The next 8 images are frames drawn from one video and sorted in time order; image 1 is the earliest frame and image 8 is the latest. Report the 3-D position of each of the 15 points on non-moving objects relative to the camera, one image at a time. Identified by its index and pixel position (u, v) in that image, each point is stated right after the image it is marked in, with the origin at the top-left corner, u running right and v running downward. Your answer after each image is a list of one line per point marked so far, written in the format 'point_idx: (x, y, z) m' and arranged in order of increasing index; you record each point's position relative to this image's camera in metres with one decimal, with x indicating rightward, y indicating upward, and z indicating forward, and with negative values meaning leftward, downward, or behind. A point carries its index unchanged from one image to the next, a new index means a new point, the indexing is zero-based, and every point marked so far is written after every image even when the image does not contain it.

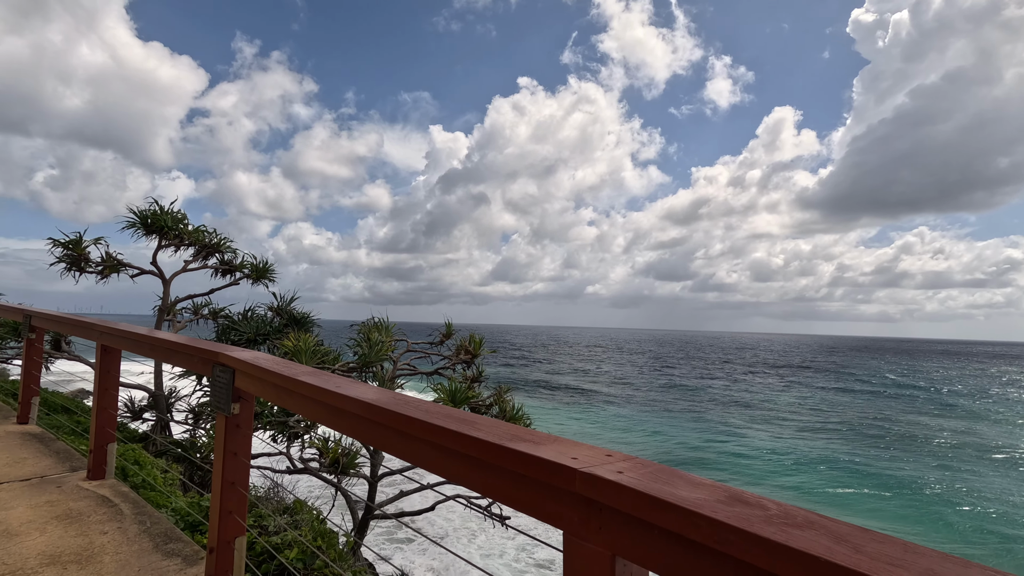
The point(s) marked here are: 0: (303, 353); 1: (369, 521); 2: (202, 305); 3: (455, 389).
0: (-3.2, -1.0, +8.2) m
1: (-2.1, -3.4, +8.0) m
2: (-6.7, -0.3, +11.6) m
3: (-0.8, -1.4, +7.3) m
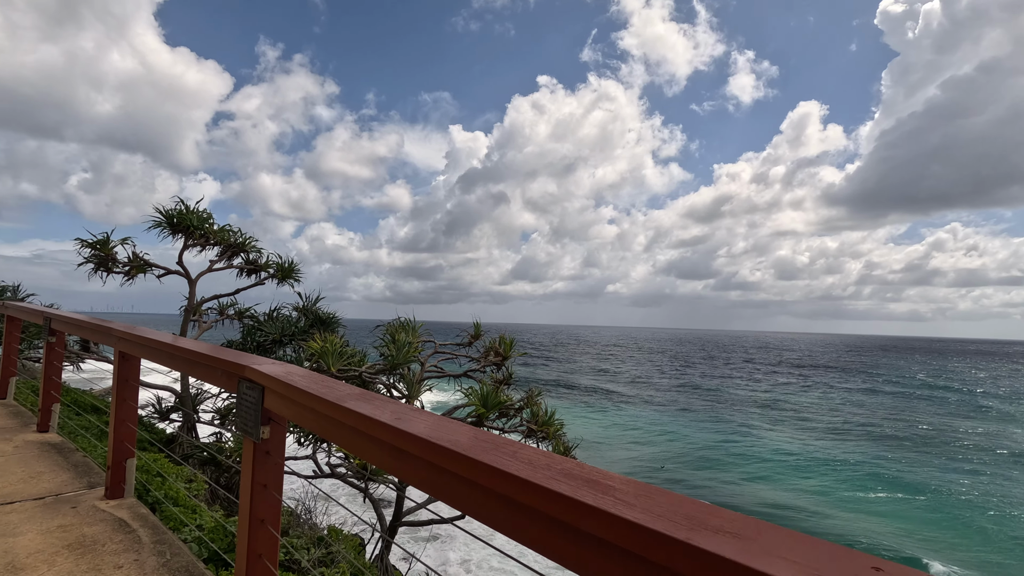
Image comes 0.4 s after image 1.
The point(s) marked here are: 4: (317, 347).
0: (-2.7, -1.0, +8.0) m
1: (-1.7, -3.4, +7.7) m
2: (-6.1, -0.3, +11.5) m
3: (-0.3, -1.4, +7.0) m
4: (-3.0, -0.9, +8.4) m
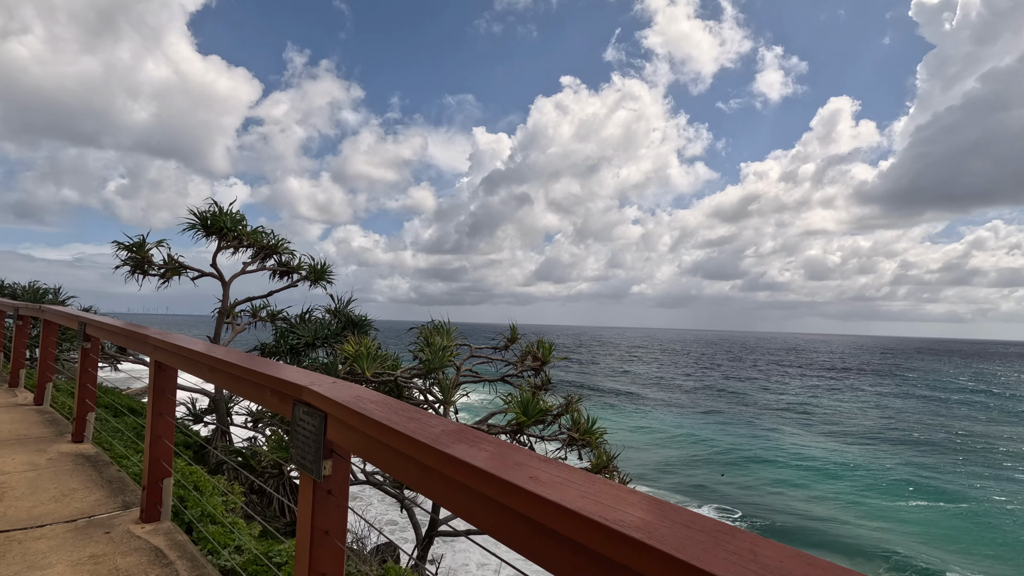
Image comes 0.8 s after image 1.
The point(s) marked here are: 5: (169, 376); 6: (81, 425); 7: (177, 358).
0: (-2.1, -1.0, +7.8) m
1: (-1.1, -3.4, +7.5) m
2: (-5.4, -0.4, +11.5) m
3: (+0.2, -1.4, +6.7) m
4: (-2.5, -1.0, +8.2) m
5: (-1.6, -0.4, +2.5) m
6: (-2.9, -0.9, +3.6) m
7: (-1.5, -0.3, +2.4) m
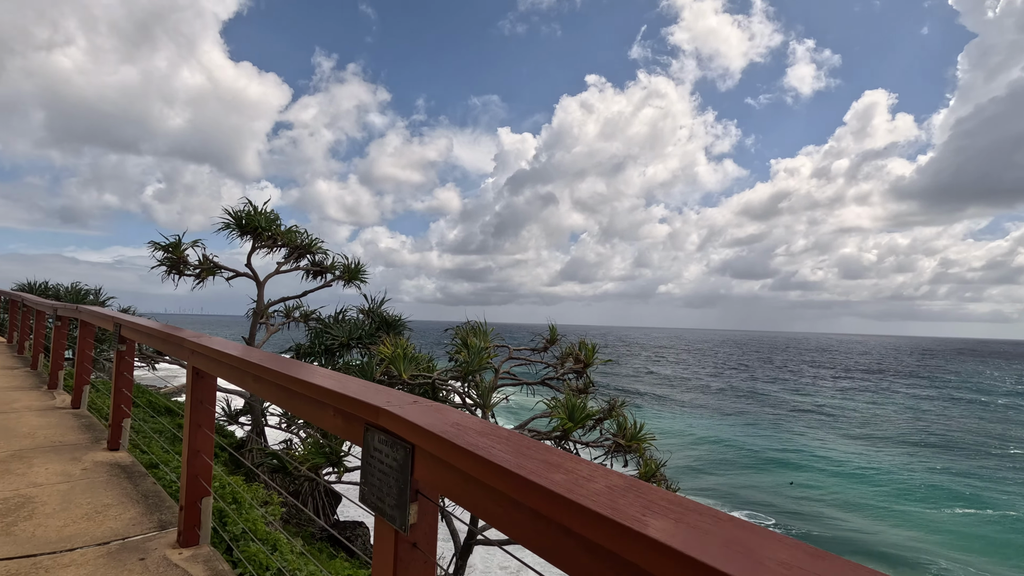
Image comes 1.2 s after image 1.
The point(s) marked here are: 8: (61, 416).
0: (-1.6, -1.0, +7.6) m
1: (-0.5, -3.4, +7.2) m
2: (-4.6, -0.4, +11.4) m
3: (+0.7, -1.4, +6.4) m
4: (-1.9, -1.0, +8.0) m
5: (-1.3, -0.4, +2.2) m
6: (-2.5, -0.9, +3.4) m
7: (-1.2, -0.3, +2.2) m
8: (-3.5, -1.0, +4.2) m
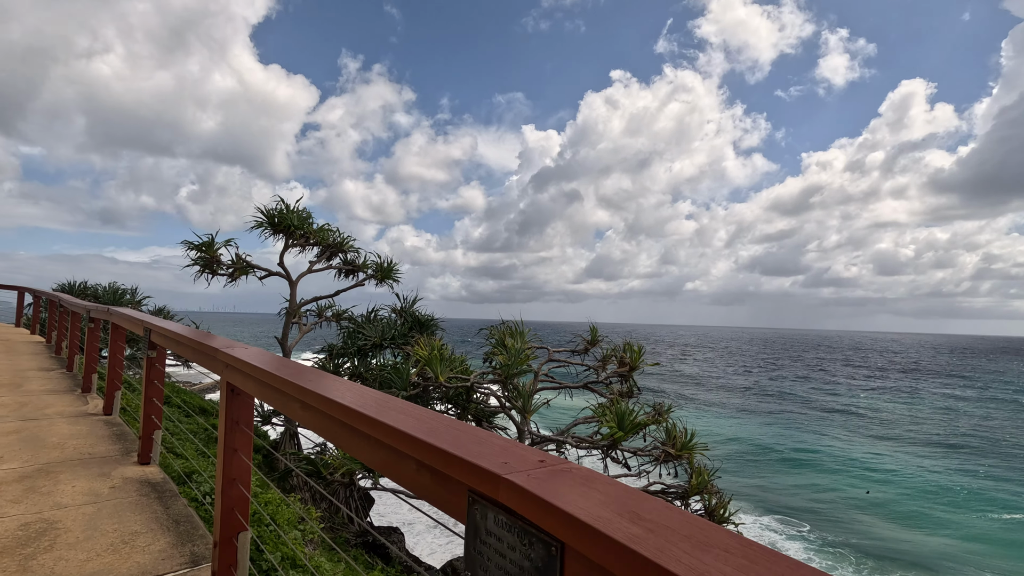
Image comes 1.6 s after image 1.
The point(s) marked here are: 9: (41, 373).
0: (-1.0, -1.0, +7.3) m
1: (0.0, -3.4, +6.9) m
2: (-3.9, -0.4, +11.3) m
3: (+1.2, -1.4, +6.0) m
4: (-1.3, -0.9, +7.7) m
5: (-1.0, -0.4, +1.9) m
6: (-2.2, -0.9, +3.2) m
7: (-0.9, -0.3, +1.9) m
8: (-3.1, -1.0, +4.0) m
9: (-5.3, -1.0, +6.1) m
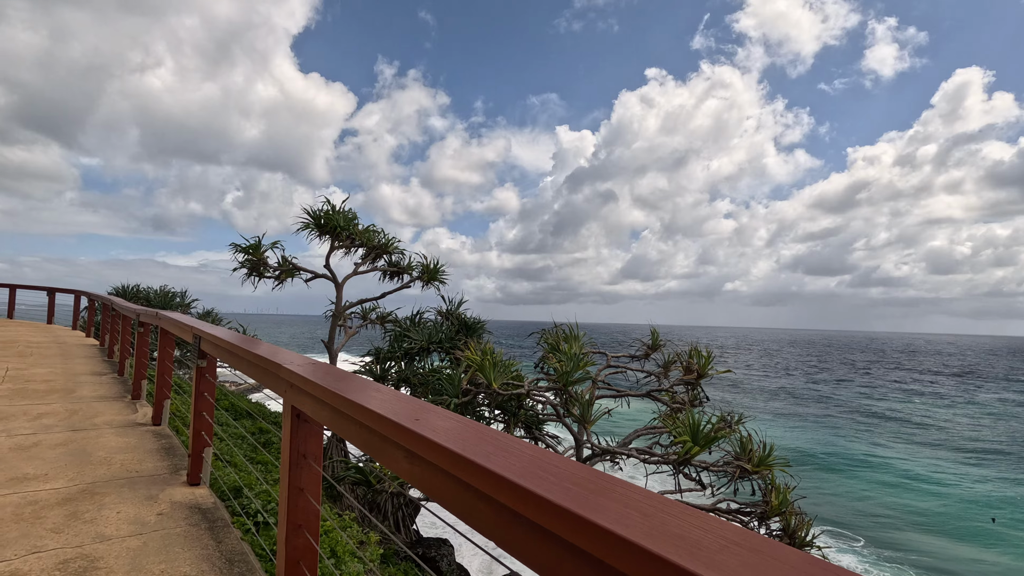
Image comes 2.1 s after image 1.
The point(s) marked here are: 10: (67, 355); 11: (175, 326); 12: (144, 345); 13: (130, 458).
0: (-0.3, -1.0, +6.9) m
1: (+0.7, -3.4, +6.4) m
2: (-2.9, -0.4, +11.1) m
3: (+1.9, -1.4, +5.5) m
4: (-0.5, -1.0, +7.4) m
5: (-0.6, -0.4, +1.6) m
6: (-1.7, -0.9, +2.9) m
7: (-0.5, -0.3, +1.5) m
8: (-2.6, -1.0, +3.8) m
9: (-4.7, -1.0, +6.0) m
10: (-6.3, -1.0, +7.7) m
11: (-2.4, -0.3, +3.8) m
12: (-3.4, -0.5, +5.0) m
13: (-2.3, -1.0, +3.2) m
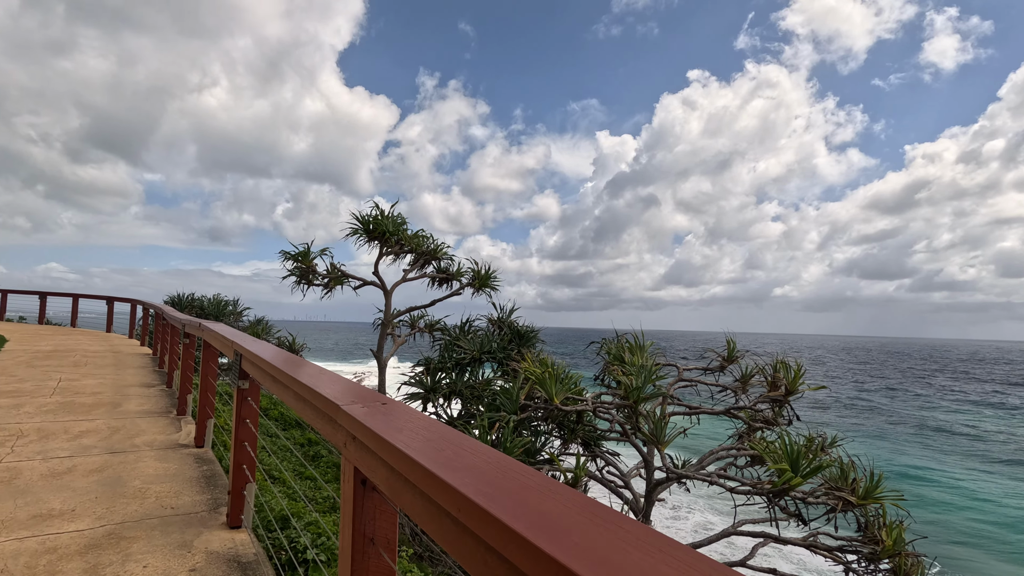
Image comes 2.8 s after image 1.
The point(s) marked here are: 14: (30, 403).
0: (+0.4, -1.1, +6.4) m
1: (+1.4, -3.5, +5.8) m
2: (-1.9, -0.6, +10.7) m
3: (+2.5, -1.4, +4.8) m
4: (+0.2, -1.1, +6.9) m
5: (-0.3, -0.4, +1.1) m
6: (-1.3, -1.0, +2.5) m
7: (-0.2, -0.3, +1.0) m
8: (-2.1, -1.1, +3.4) m
9: (-4.0, -1.1, +5.8) m
10: (-5.5, -1.1, +7.6) m
11: (-1.9, -0.3, +3.4) m
12: (-2.8, -0.6, +4.7) m
13: (-1.8, -1.1, +2.9) m
14: (-4.4, -1.0, +4.9) m
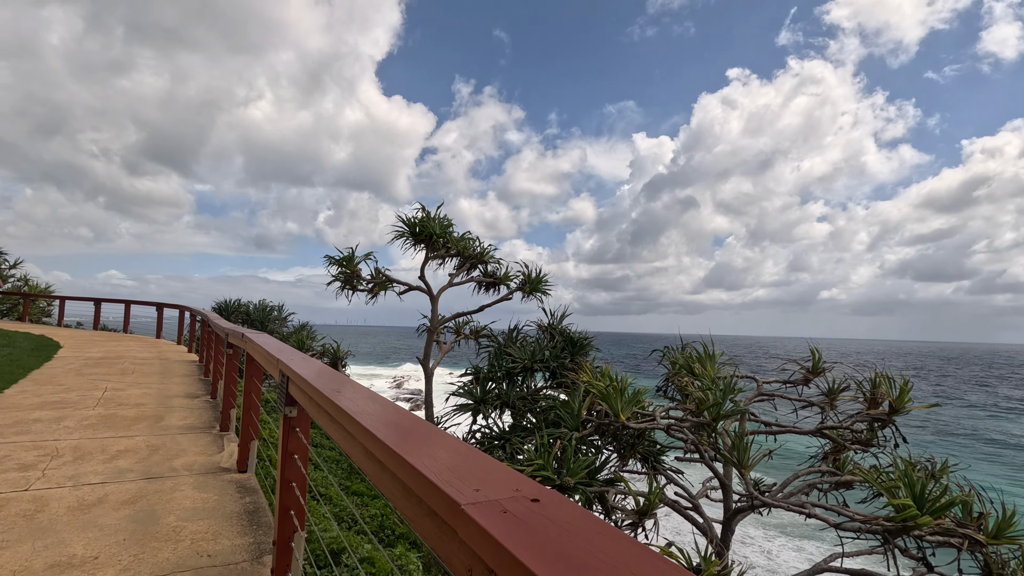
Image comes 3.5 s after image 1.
0: (+1.1, -1.2, +5.8) m
1: (+2.0, -3.5, +5.1) m
2: (-0.9, -0.7, +10.3) m
3: (+3.0, -1.5, +4.1) m
4: (+0.9, -1.1, +6.3) m
5: (0.0, -0.4, +0.6) m
6: (-0.9, -1.0, +2.1) m
7: (+0.1, -0.4, +0.5) m
8: (-1.6, -1.1, +3.0) m
9: (-3.4, -1.2, +5.6) m
10: (-4.8, -1.2, +7.4) m
11: (-1.4, -0.4, +3.0) m
12: (-2.3, -0.7, +4.4) m
13: (-1.4, -1.1, +2.5) m
14: (-3.8, -1.1, +4.7) m
